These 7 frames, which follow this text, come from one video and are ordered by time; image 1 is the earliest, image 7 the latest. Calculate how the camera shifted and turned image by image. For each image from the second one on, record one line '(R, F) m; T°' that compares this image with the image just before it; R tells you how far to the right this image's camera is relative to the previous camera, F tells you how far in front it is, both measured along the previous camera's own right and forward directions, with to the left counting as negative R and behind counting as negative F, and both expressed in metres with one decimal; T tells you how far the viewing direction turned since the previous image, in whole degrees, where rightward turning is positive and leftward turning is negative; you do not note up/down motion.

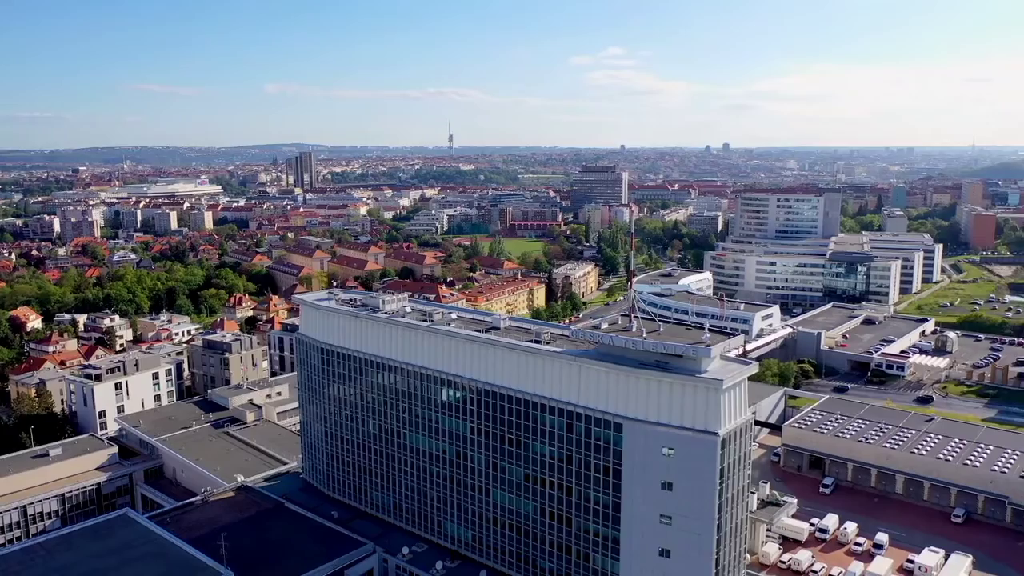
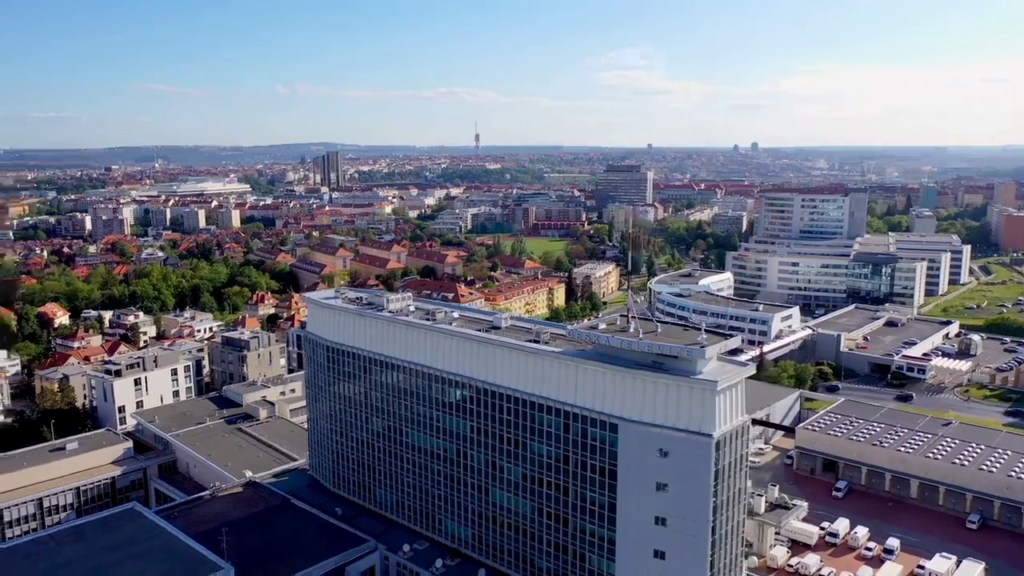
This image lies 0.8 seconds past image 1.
(+0.4, 0.0) m; -2°
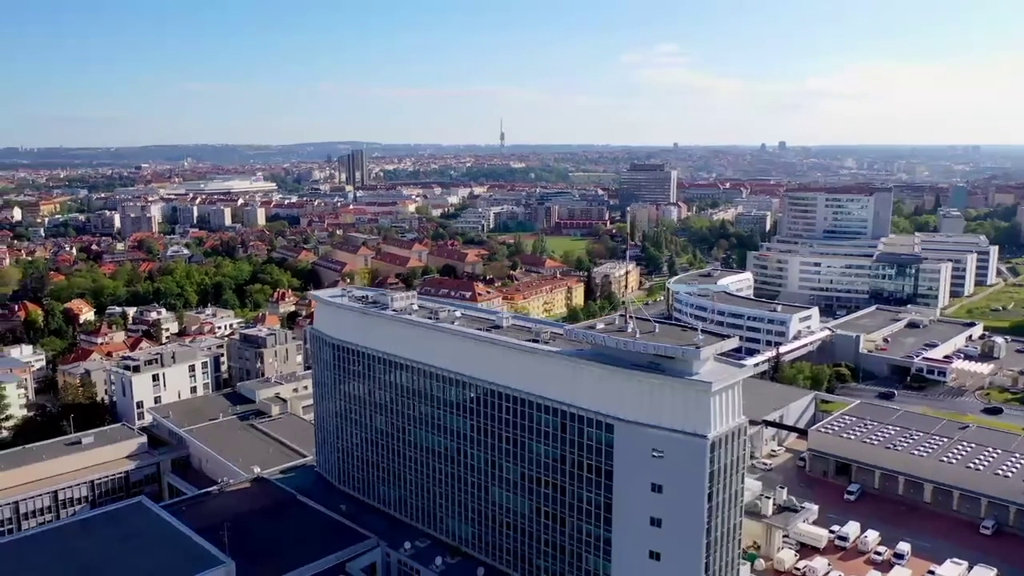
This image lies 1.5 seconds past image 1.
(+0.4, 0.0) m; -2°
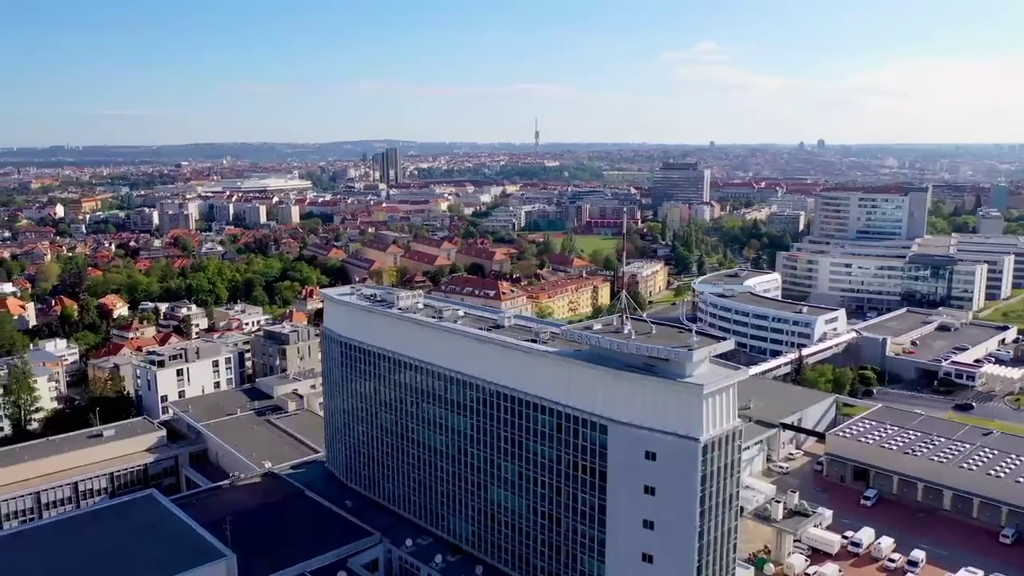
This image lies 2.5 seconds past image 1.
(+0.5, 0.0) m; -2°
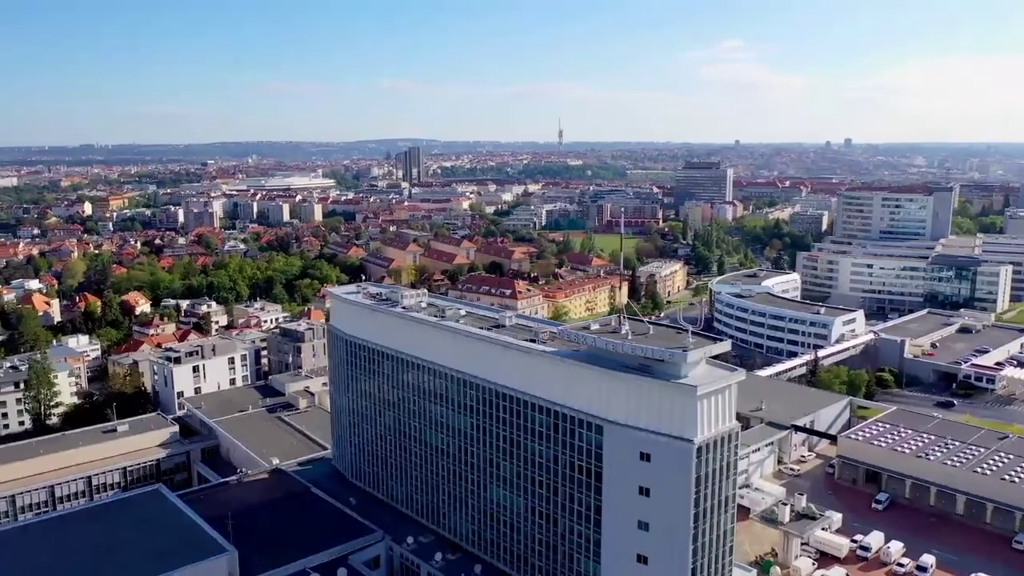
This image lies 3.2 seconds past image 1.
(+0.3, 0.0) m; -1°
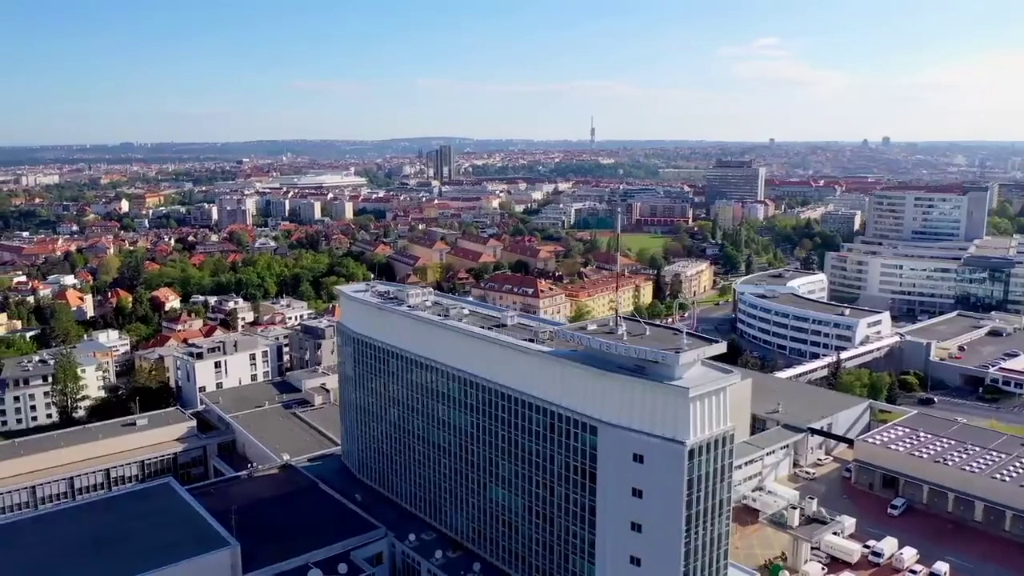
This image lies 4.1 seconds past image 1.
(+0.5, 0.0) m; -2°
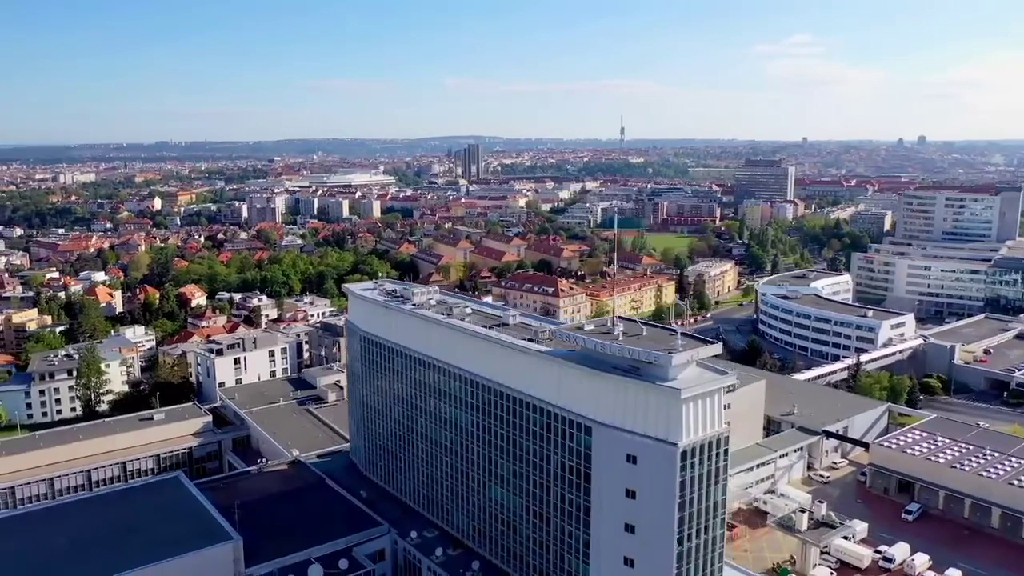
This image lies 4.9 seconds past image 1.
(+0.4, 0.0) m; -2°
